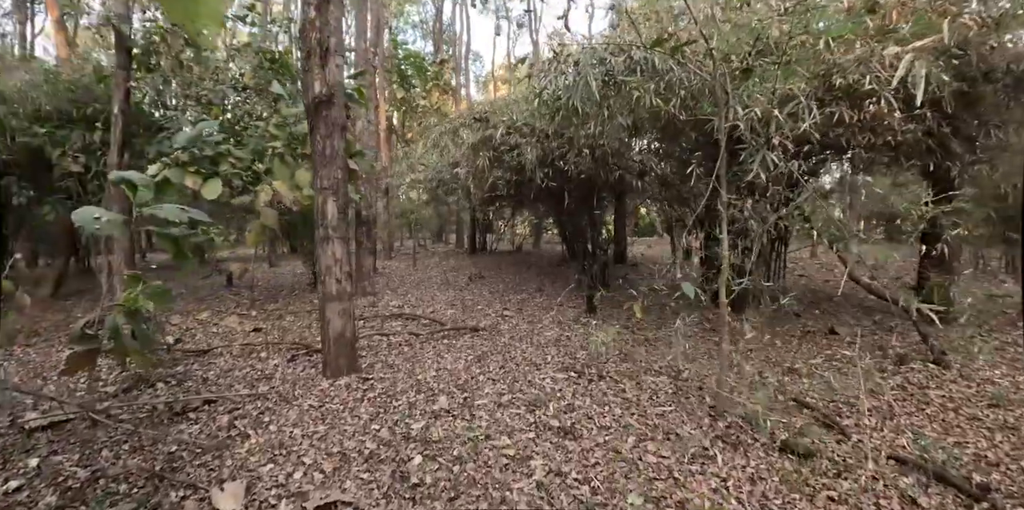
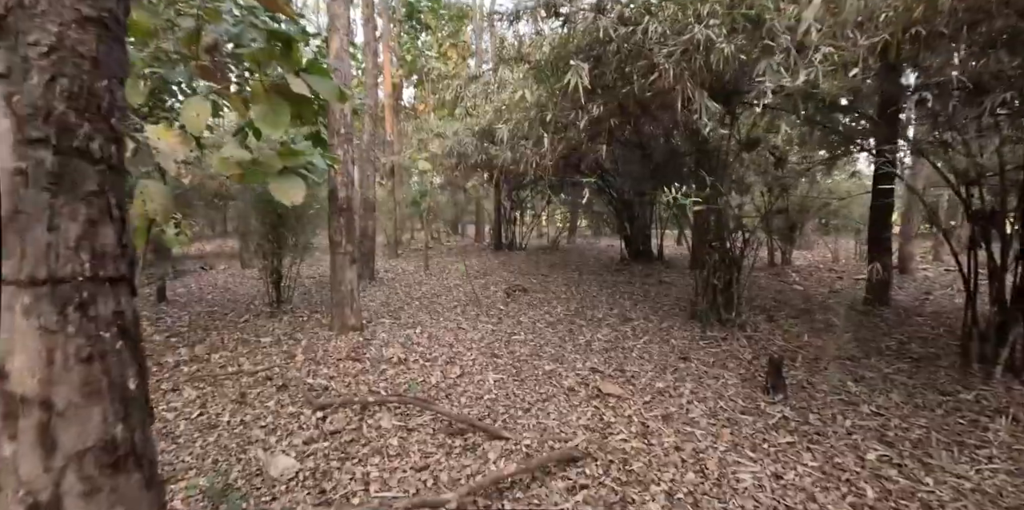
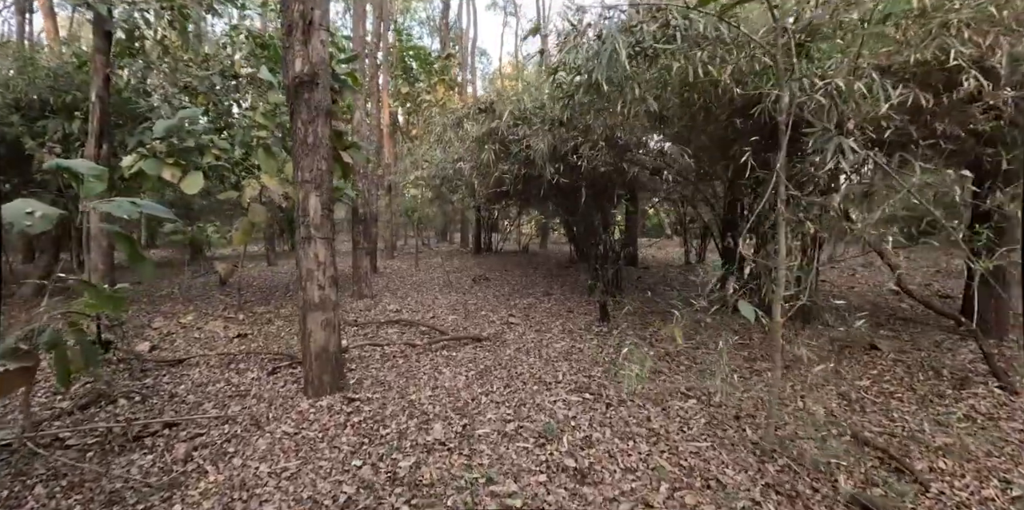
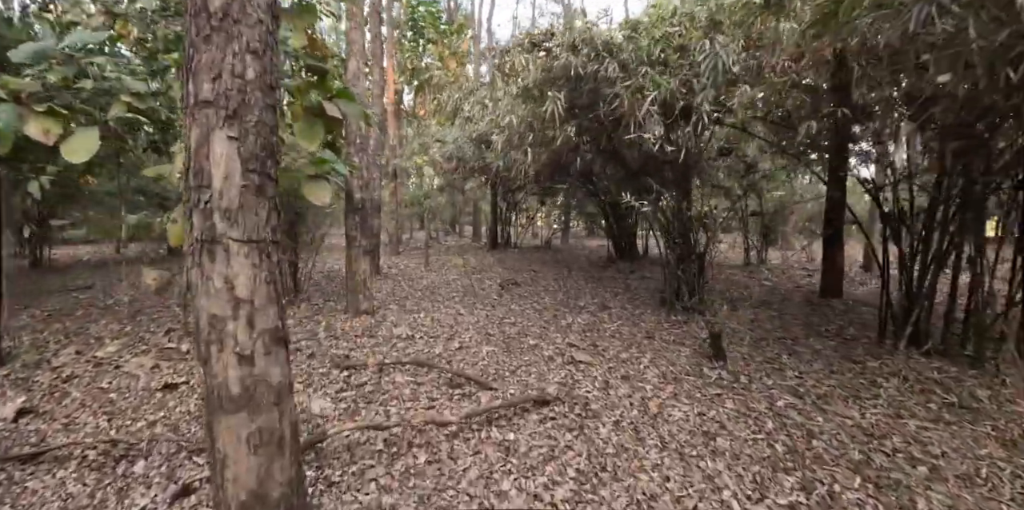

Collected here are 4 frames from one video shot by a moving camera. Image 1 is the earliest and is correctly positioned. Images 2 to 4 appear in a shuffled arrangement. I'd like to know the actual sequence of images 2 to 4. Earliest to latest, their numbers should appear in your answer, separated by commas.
3, 4, 2
